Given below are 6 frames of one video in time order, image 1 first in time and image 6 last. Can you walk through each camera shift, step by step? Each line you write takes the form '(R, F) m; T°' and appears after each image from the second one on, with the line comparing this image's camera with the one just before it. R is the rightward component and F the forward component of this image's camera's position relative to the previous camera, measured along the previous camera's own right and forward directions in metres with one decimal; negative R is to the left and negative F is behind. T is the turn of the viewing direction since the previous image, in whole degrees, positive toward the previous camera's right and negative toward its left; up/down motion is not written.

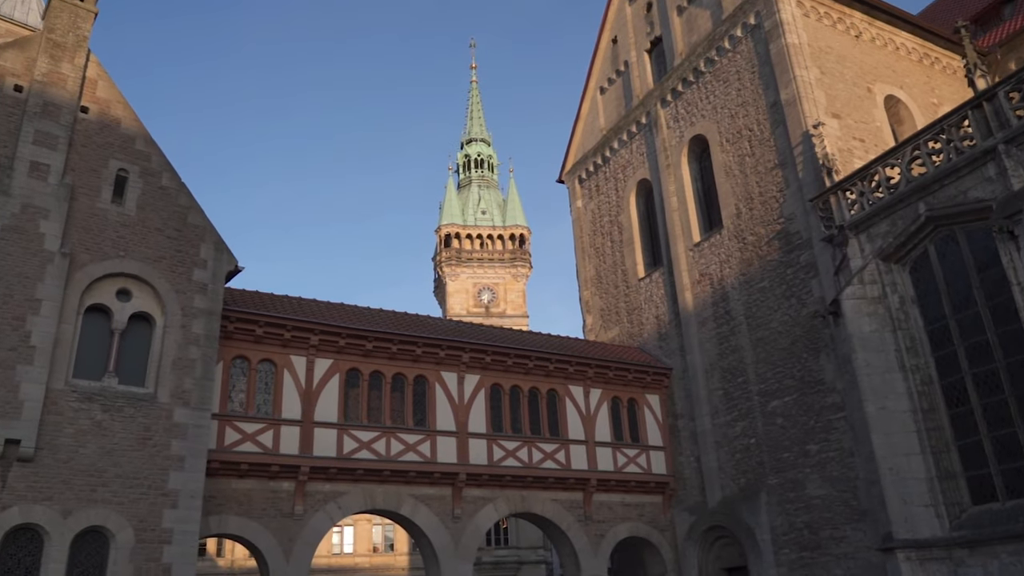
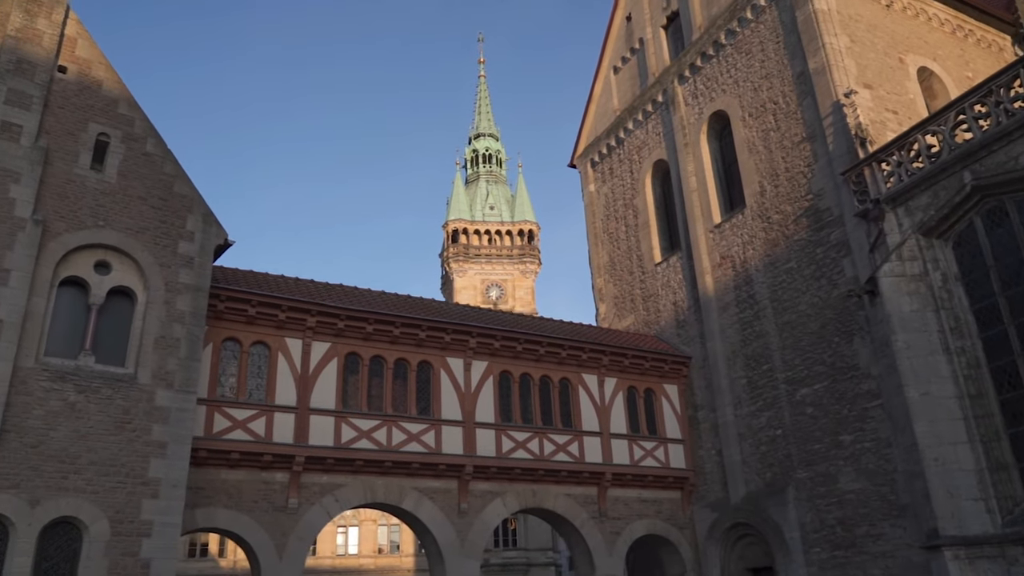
(0.0, +1.2) m; -1°
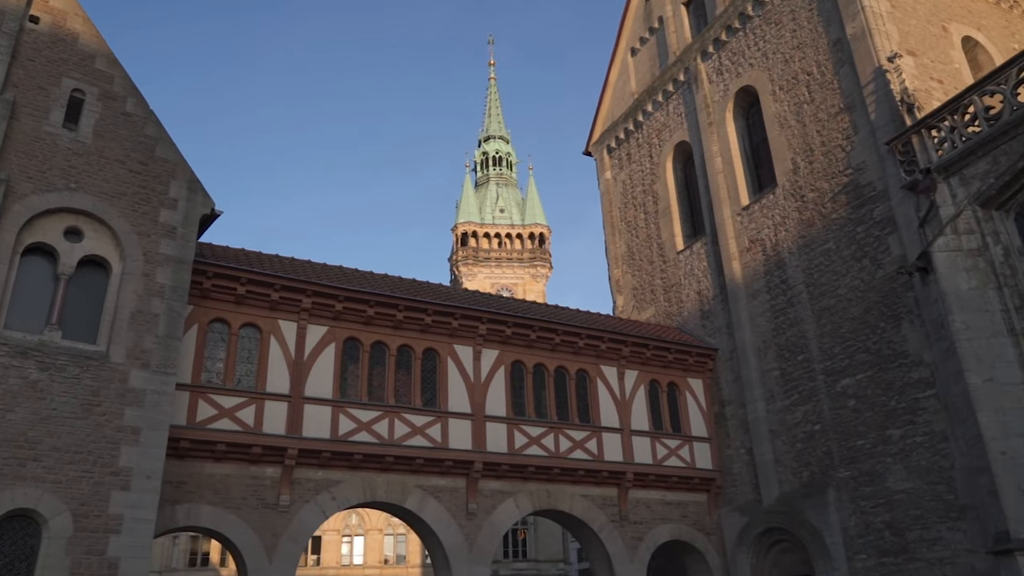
(-0.1, +1.4) m; -1°
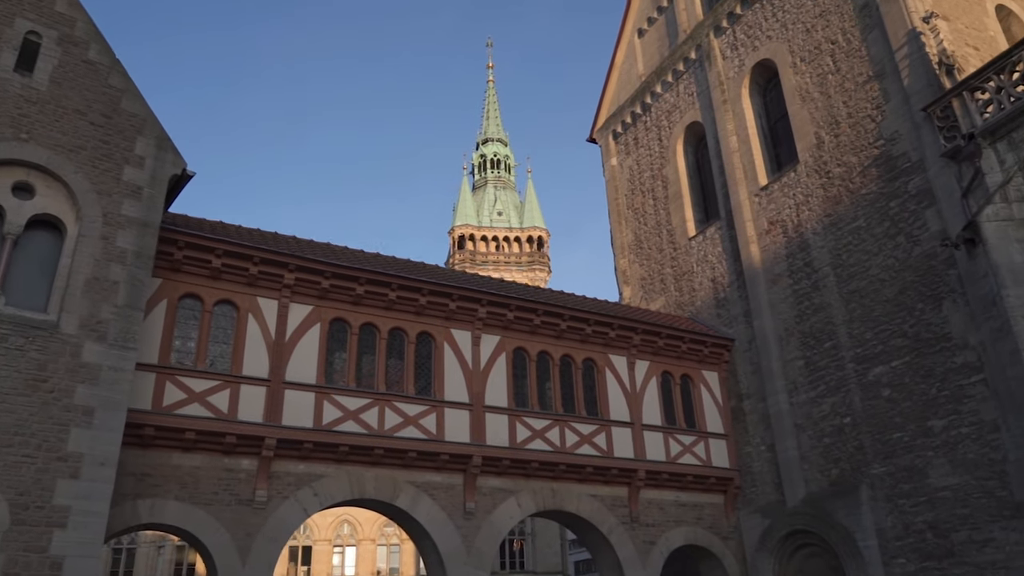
(-0.1, +1.4) m; 0°
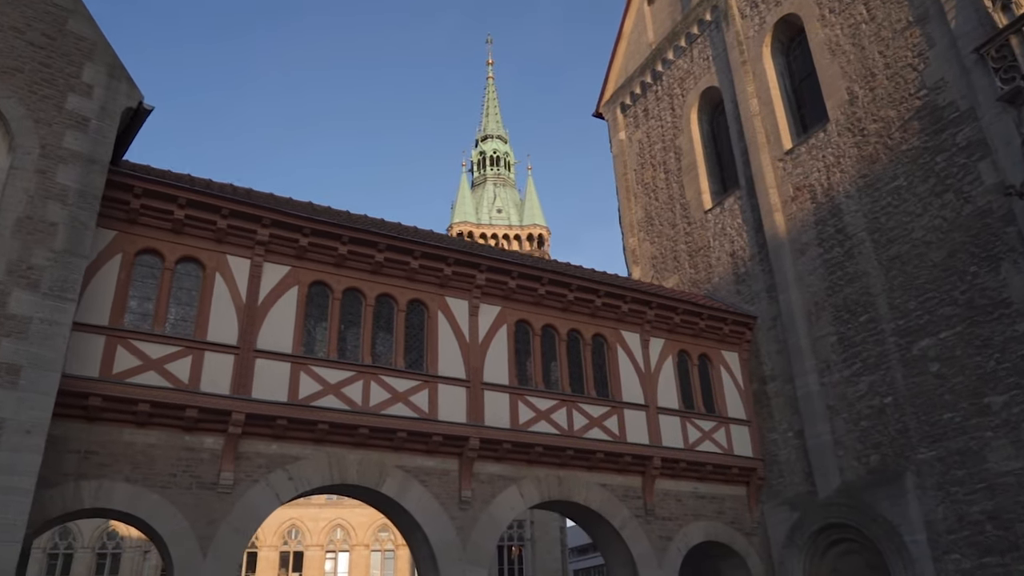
(-0.1, +1.6) m; 0°
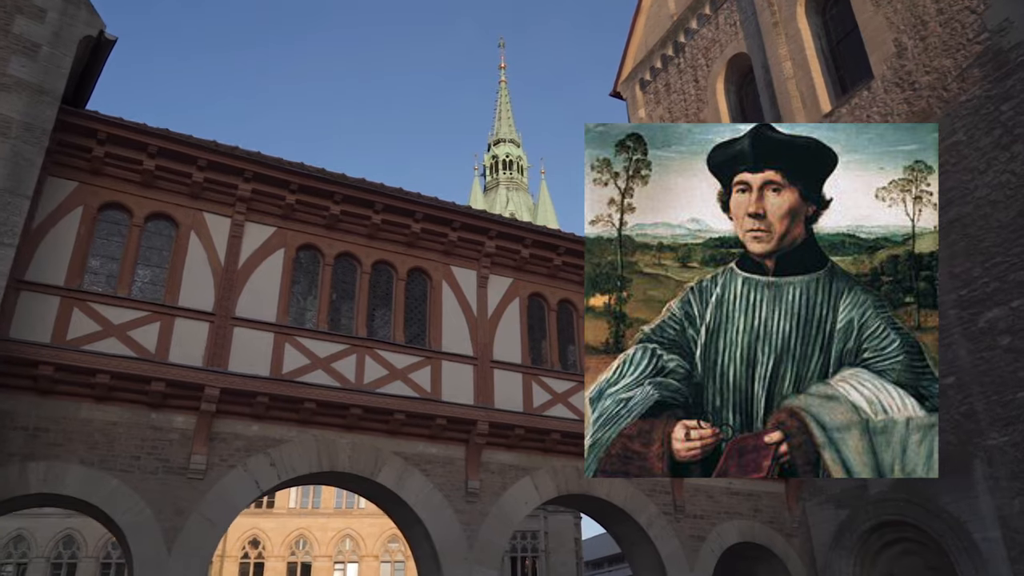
(0.0, +1.4) m; -1°
